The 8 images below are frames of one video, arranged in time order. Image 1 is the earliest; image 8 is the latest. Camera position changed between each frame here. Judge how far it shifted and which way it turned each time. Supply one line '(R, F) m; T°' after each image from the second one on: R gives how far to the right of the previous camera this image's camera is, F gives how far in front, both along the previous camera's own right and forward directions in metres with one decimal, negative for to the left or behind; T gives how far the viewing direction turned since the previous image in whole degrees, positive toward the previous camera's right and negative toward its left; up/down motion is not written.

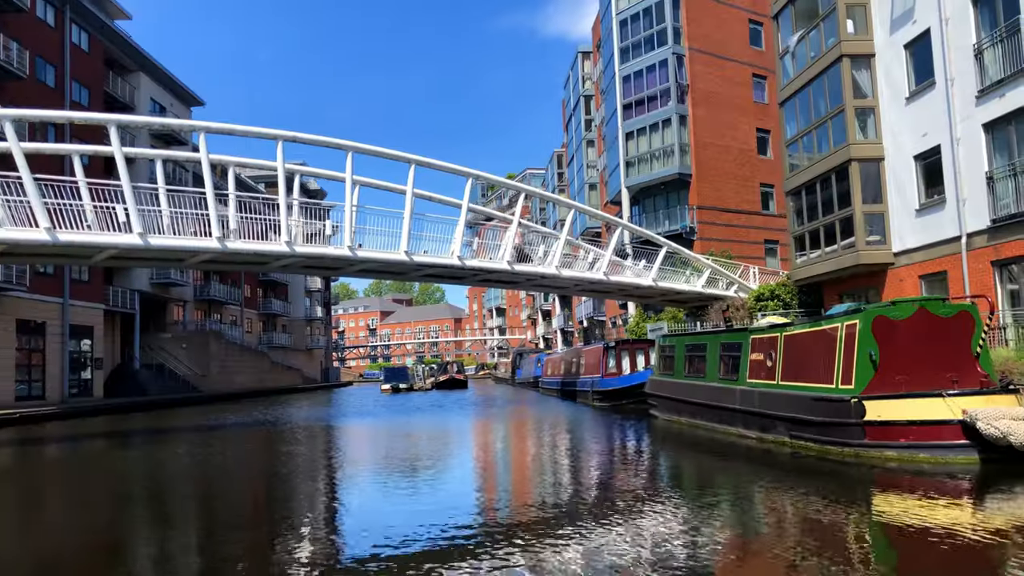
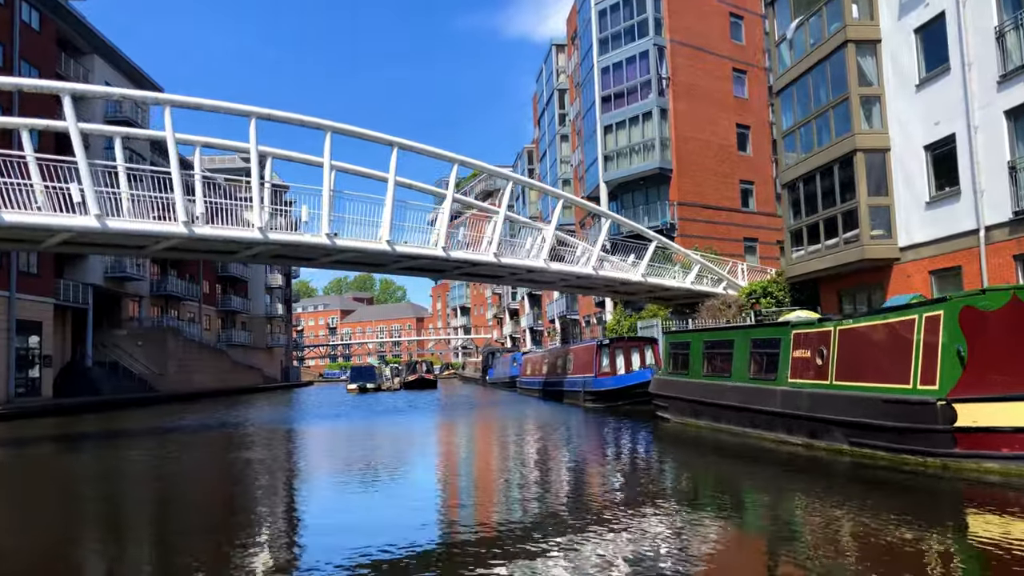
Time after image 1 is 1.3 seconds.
(-0.7, +1.3) m; +3°
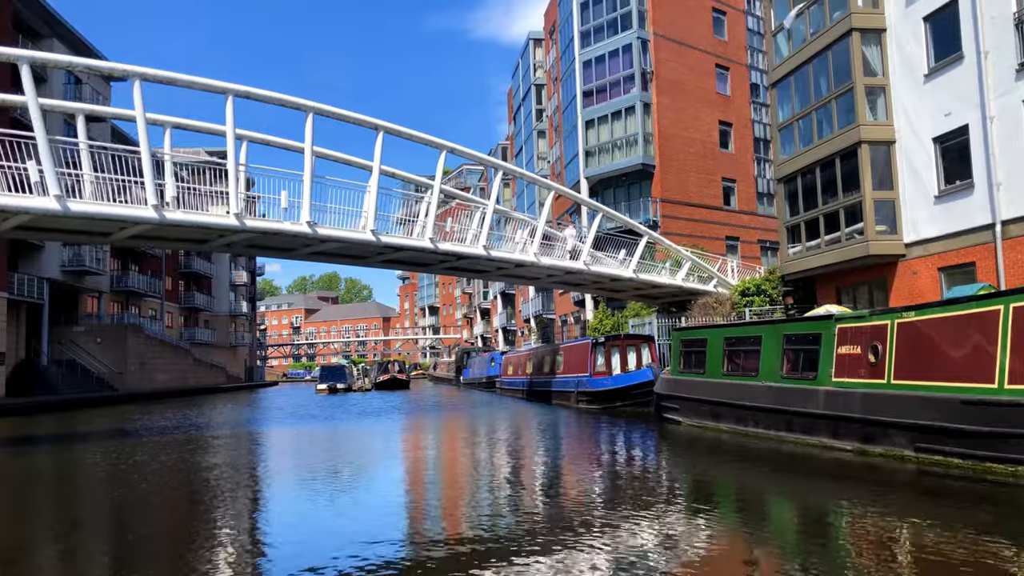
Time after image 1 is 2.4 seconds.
(-0.6, +1.0) m; +3°
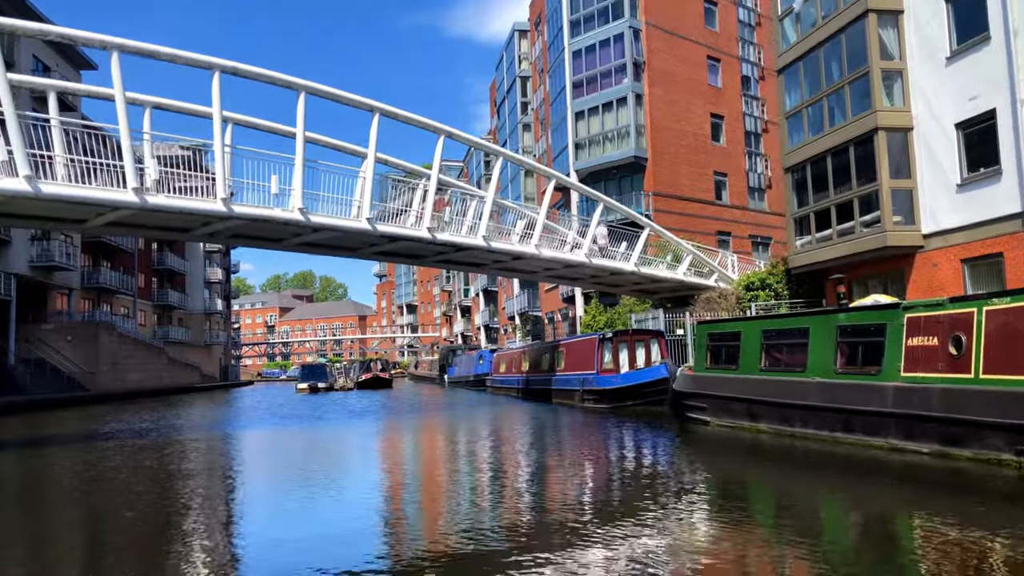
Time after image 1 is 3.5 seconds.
(-0.6, +1.0) m; +2°
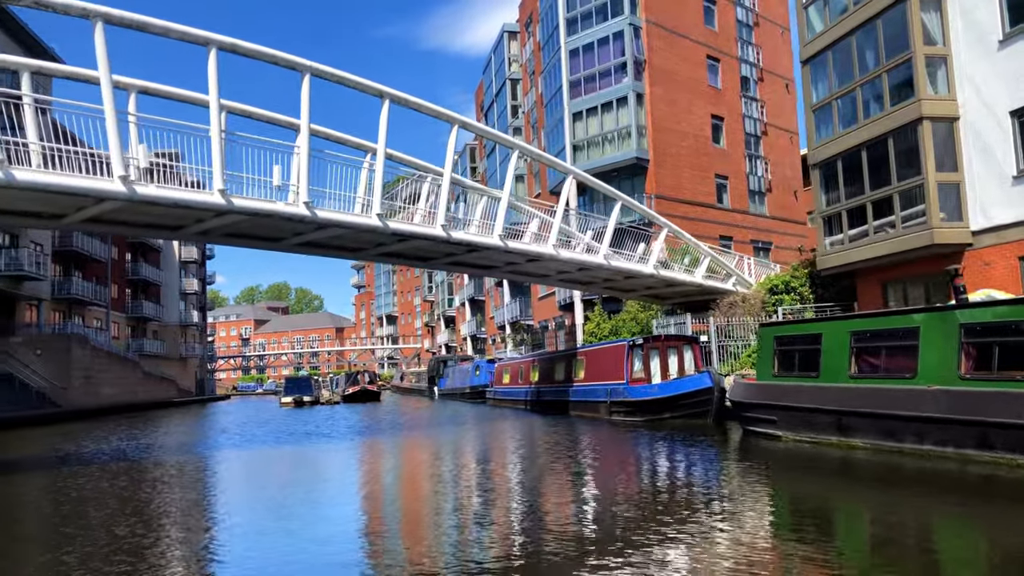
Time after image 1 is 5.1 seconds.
(-1.0, +1.5) m; +2°
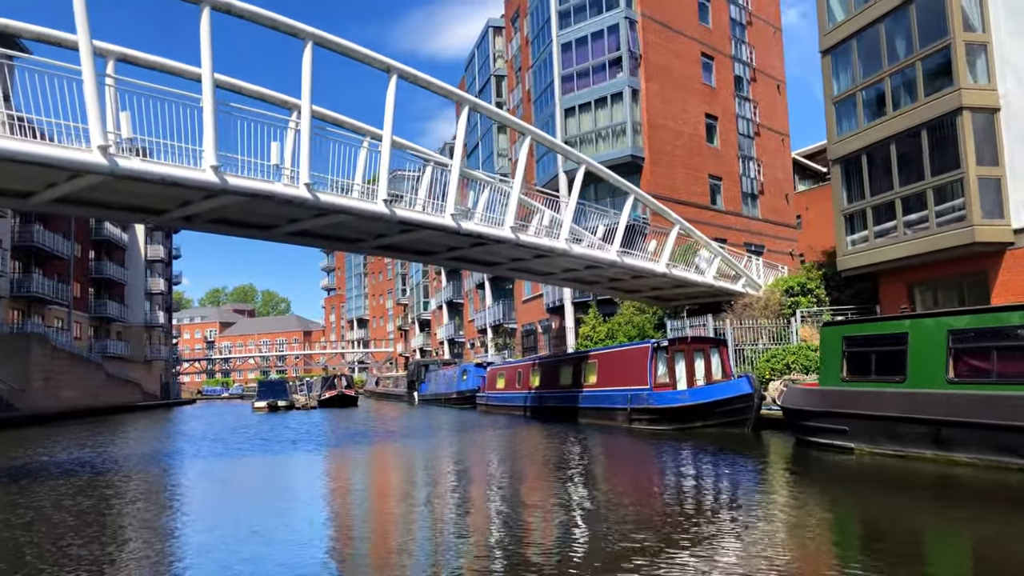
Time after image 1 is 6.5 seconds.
(-0.9, +1.4) m; +2°
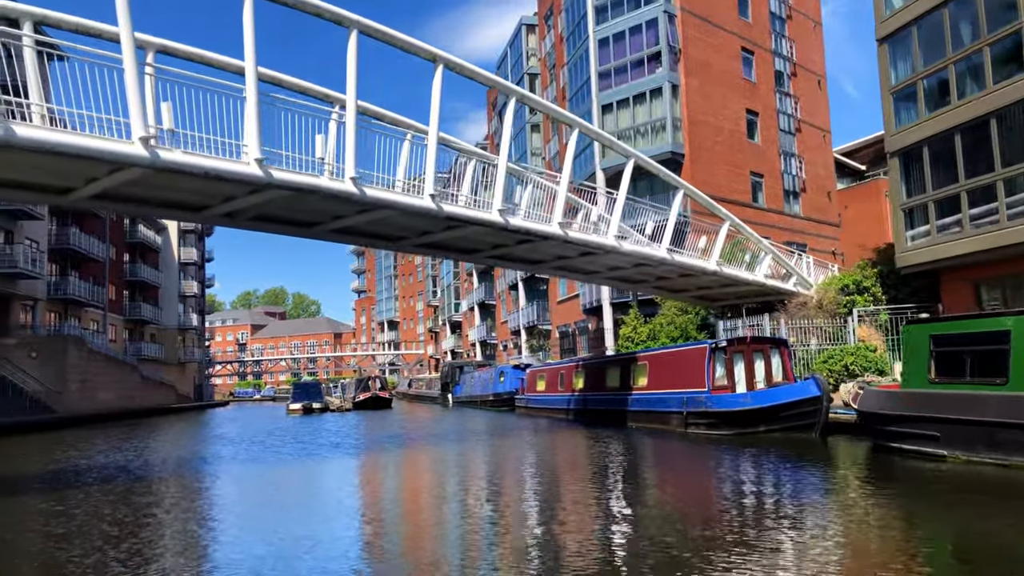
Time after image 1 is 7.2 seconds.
(-0.4, +0.6) m; -2°
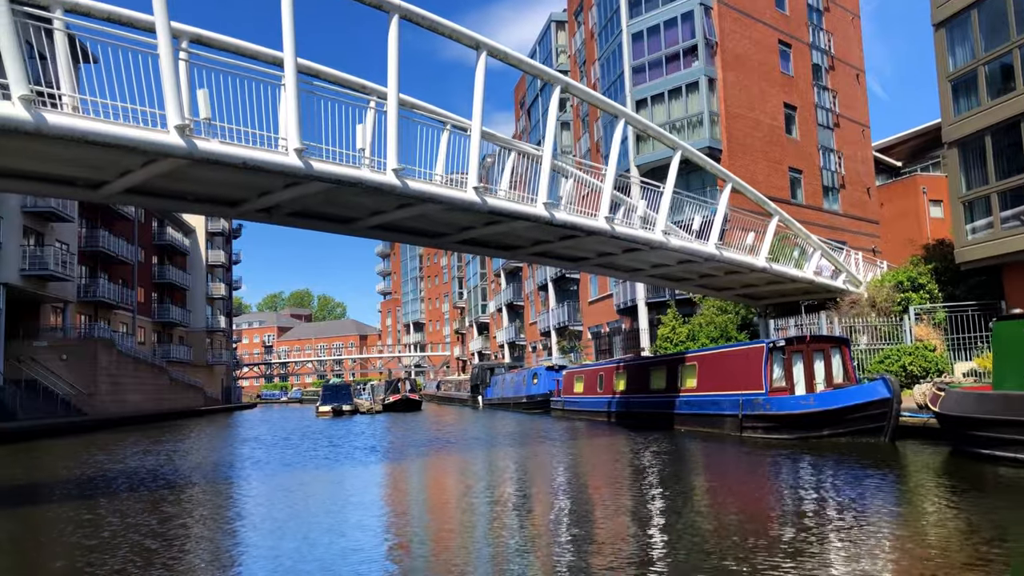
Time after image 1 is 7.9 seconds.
(-0.4, +0.6) m; -2°
